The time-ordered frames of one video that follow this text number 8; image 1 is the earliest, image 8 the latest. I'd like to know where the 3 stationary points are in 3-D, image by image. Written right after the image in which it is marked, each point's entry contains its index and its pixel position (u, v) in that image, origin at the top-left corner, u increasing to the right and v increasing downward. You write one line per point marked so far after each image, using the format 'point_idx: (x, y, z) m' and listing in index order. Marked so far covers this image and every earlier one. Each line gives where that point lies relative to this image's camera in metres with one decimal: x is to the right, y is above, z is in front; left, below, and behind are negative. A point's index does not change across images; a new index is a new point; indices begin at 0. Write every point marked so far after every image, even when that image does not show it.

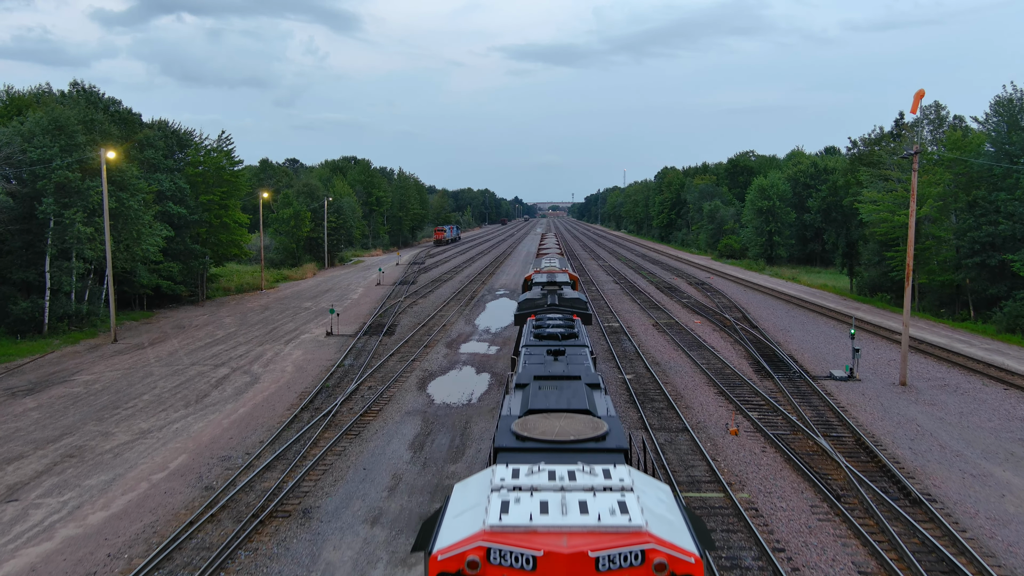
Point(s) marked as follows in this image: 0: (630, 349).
0: (+3.0, -1.6, +18.2) m
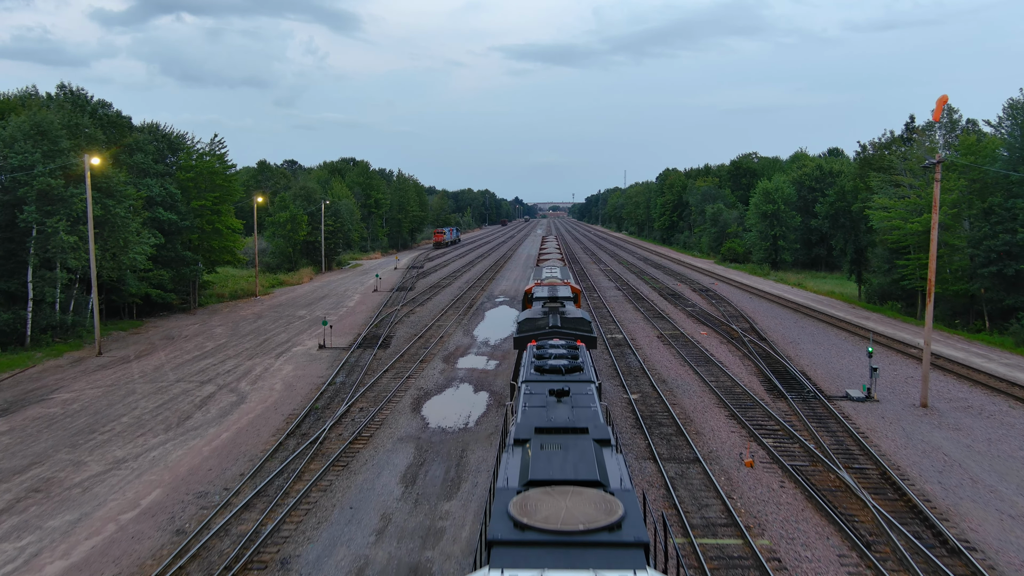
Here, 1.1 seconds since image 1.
0: (+3.0, -1.9, +17.4) m
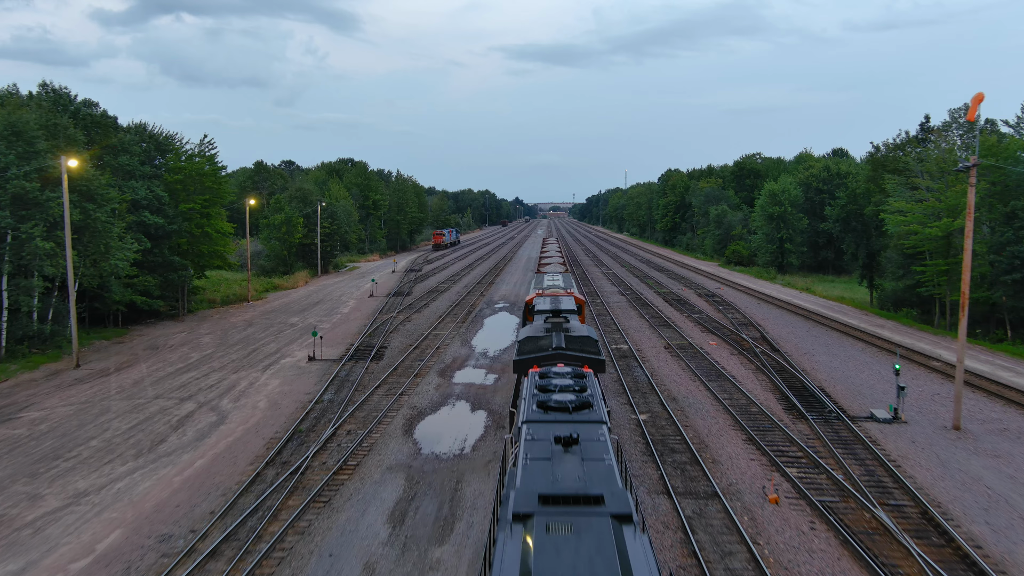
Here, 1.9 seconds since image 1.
0: (+3.0, -2.1, +16.4) m
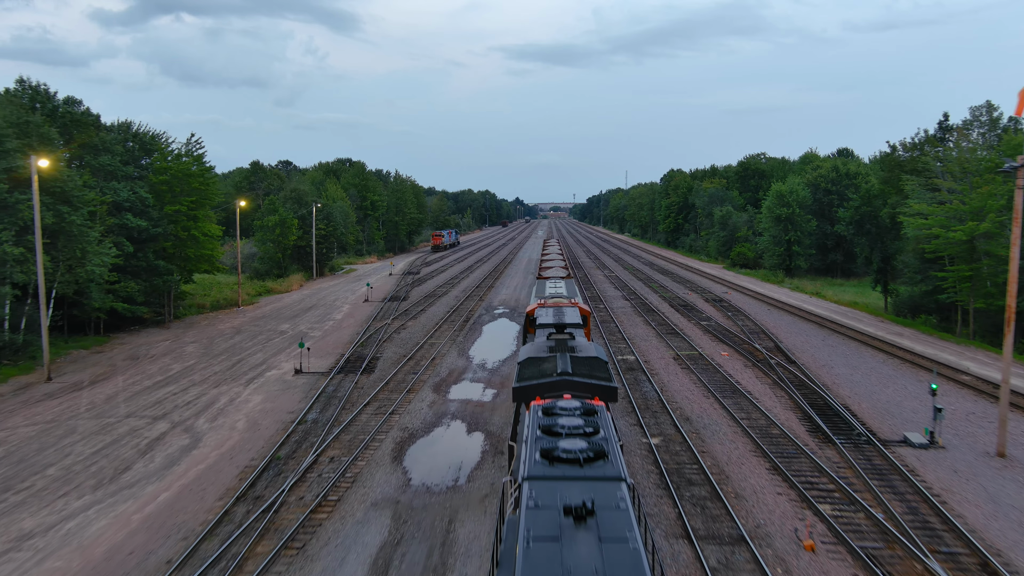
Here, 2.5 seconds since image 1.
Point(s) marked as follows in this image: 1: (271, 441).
0: (+3.0, -2.3, +15.3) m
1: (-4.2, -2.7, +12.6) m
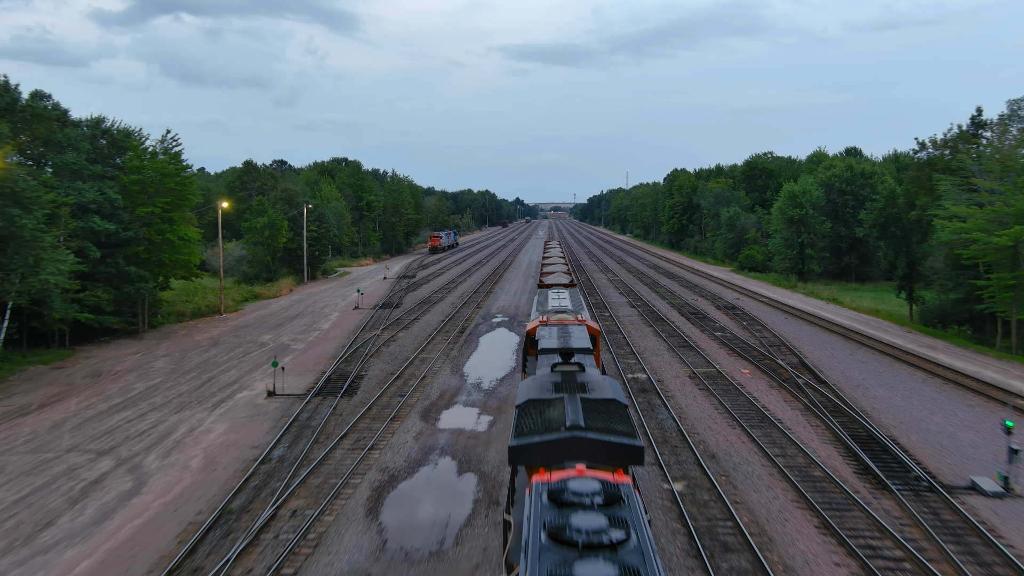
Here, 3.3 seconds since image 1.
0: (+2.9, -2.6, +13.4) m
1: (-4.2, -2.9, +10.7) m
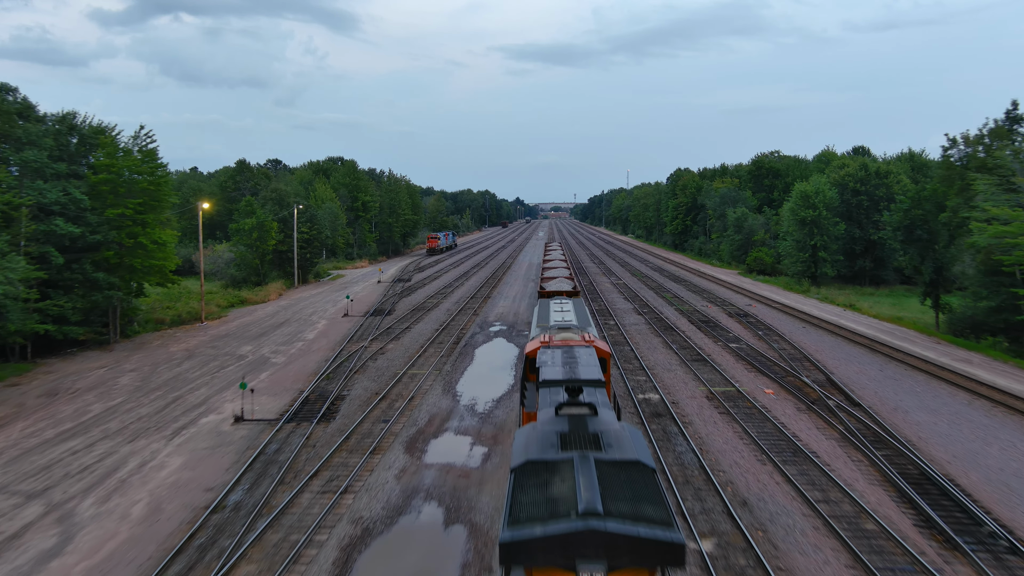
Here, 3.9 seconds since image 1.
0: (+2.9, -2.8, +11.7) m
1: (-4.3, -3.2, +9.0) m
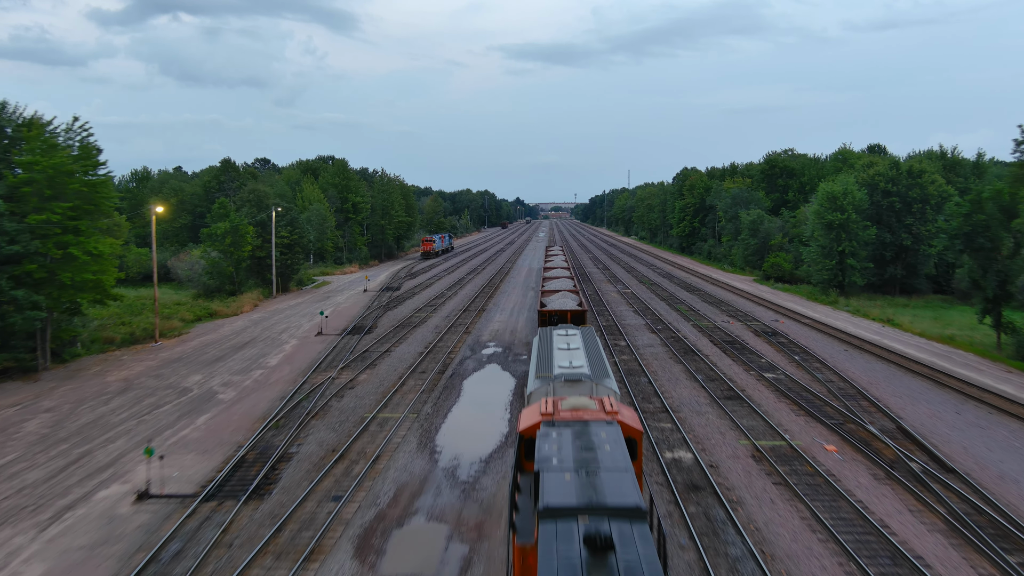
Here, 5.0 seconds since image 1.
0: (+2.8, -3.3, +8.3) m
1: (-4.4, -3.7, +5.6) m
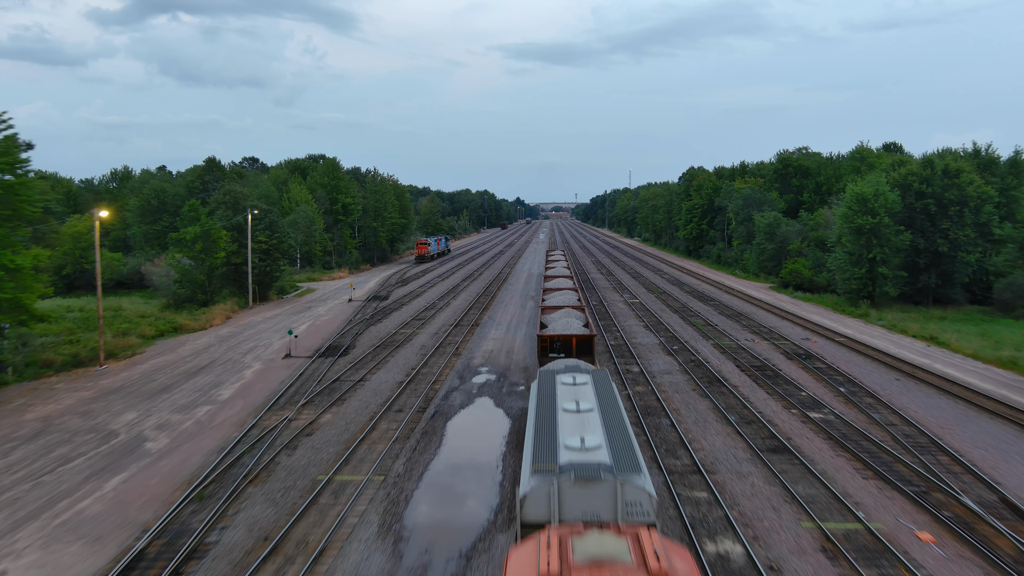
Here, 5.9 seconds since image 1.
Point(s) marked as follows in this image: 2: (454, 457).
0: (+2.6, -3.8, +5.2) m
1: (-4.6, -4.2, +2.5) m
2: (-1.2, -3.3, +11.1) m
